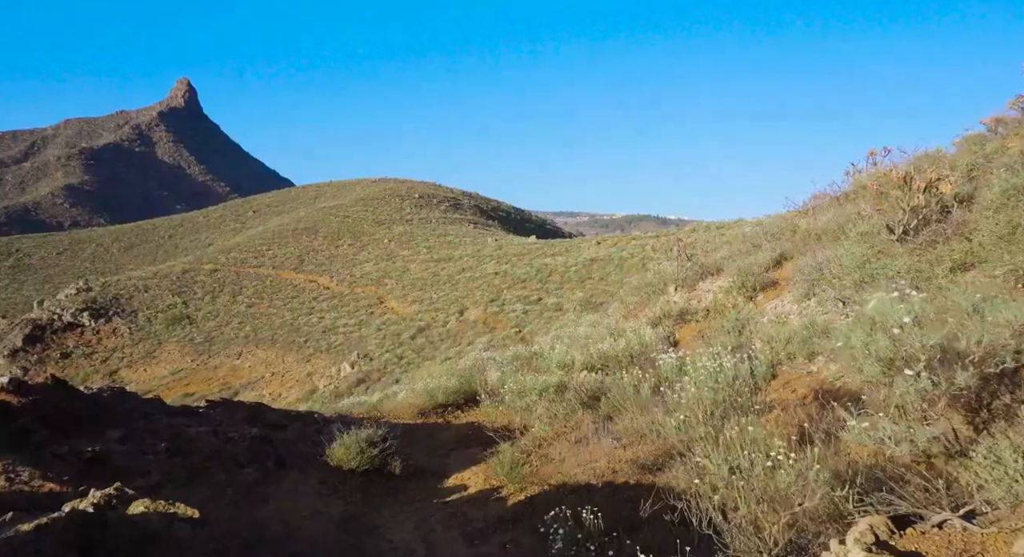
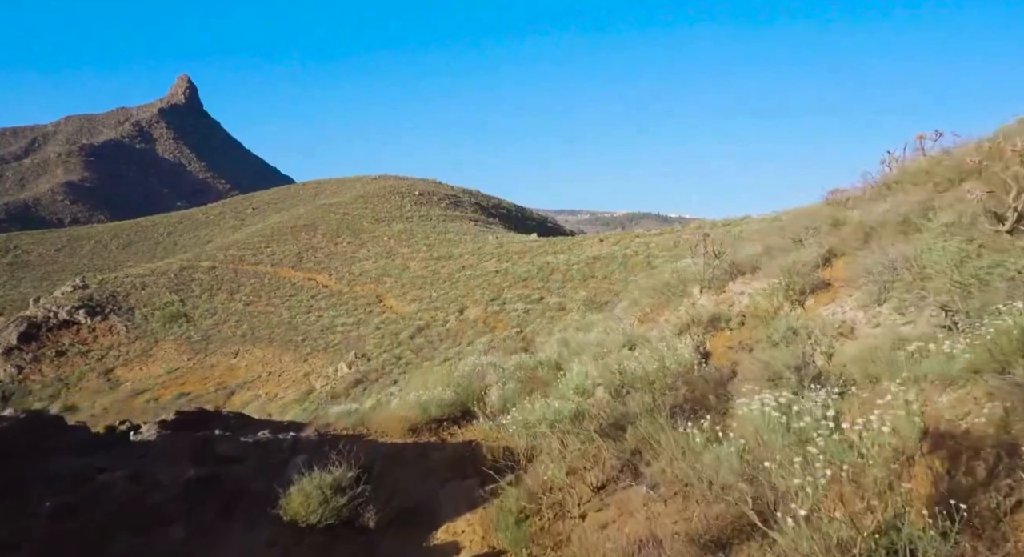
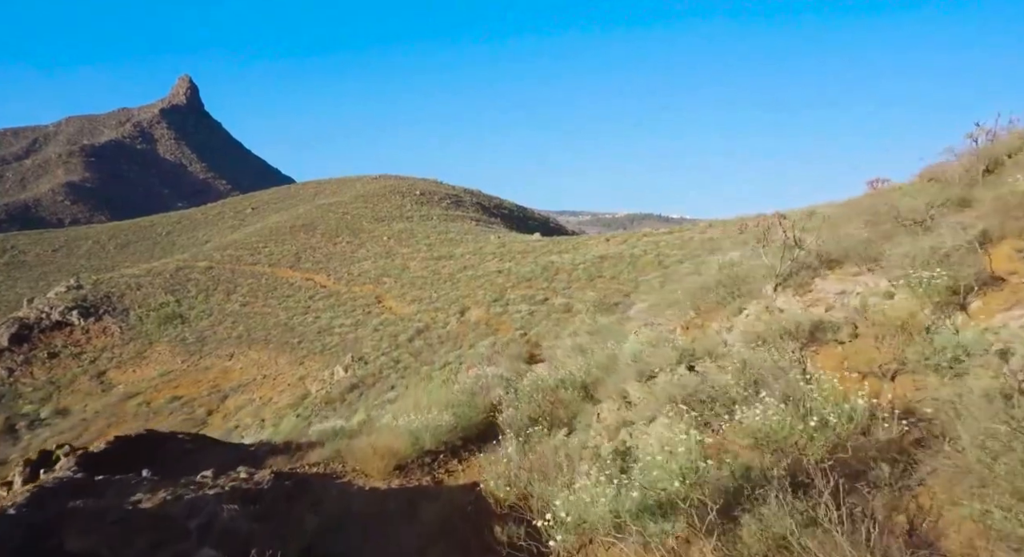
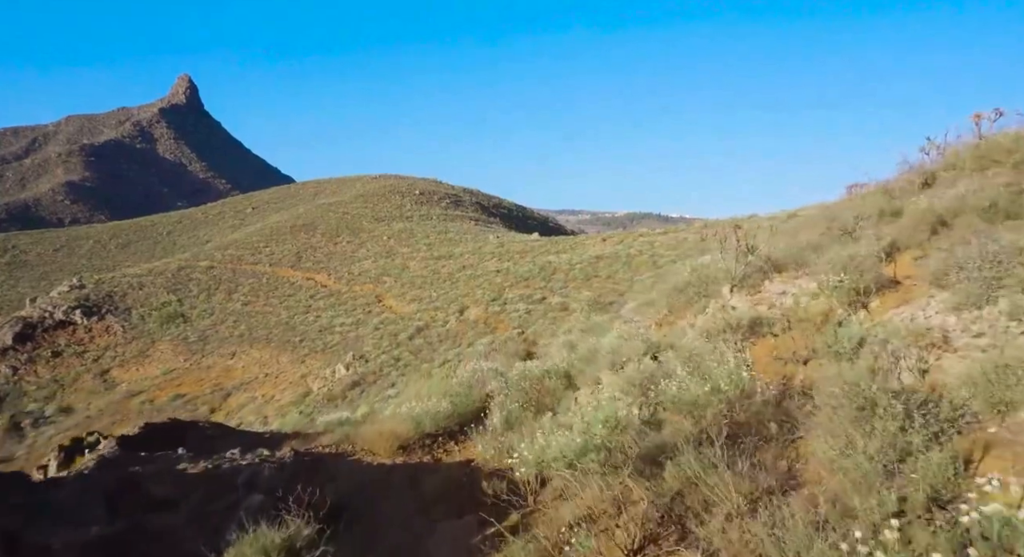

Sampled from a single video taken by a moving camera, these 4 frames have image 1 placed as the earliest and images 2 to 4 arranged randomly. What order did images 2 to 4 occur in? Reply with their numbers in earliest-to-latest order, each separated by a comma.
2, 4, 3
